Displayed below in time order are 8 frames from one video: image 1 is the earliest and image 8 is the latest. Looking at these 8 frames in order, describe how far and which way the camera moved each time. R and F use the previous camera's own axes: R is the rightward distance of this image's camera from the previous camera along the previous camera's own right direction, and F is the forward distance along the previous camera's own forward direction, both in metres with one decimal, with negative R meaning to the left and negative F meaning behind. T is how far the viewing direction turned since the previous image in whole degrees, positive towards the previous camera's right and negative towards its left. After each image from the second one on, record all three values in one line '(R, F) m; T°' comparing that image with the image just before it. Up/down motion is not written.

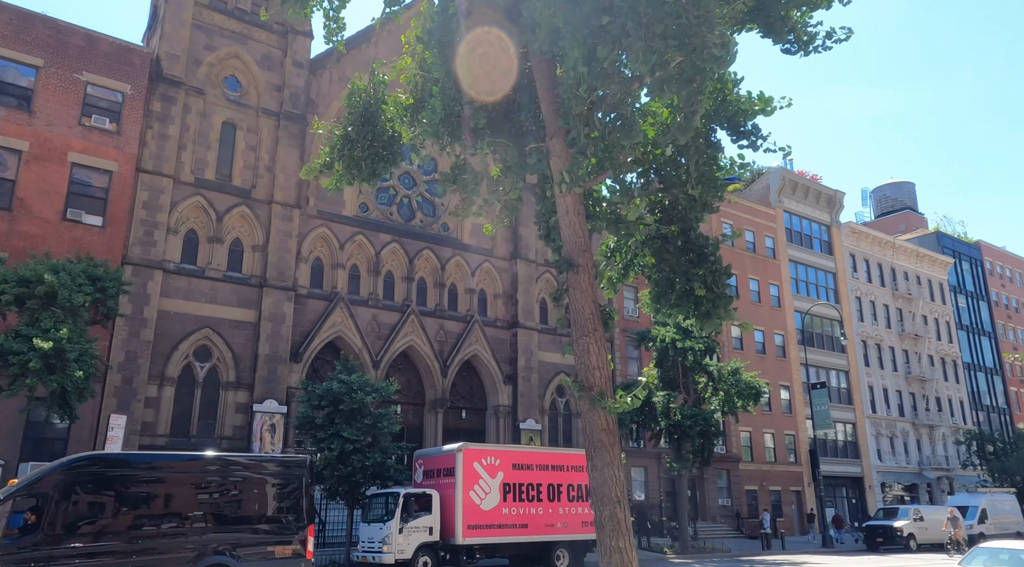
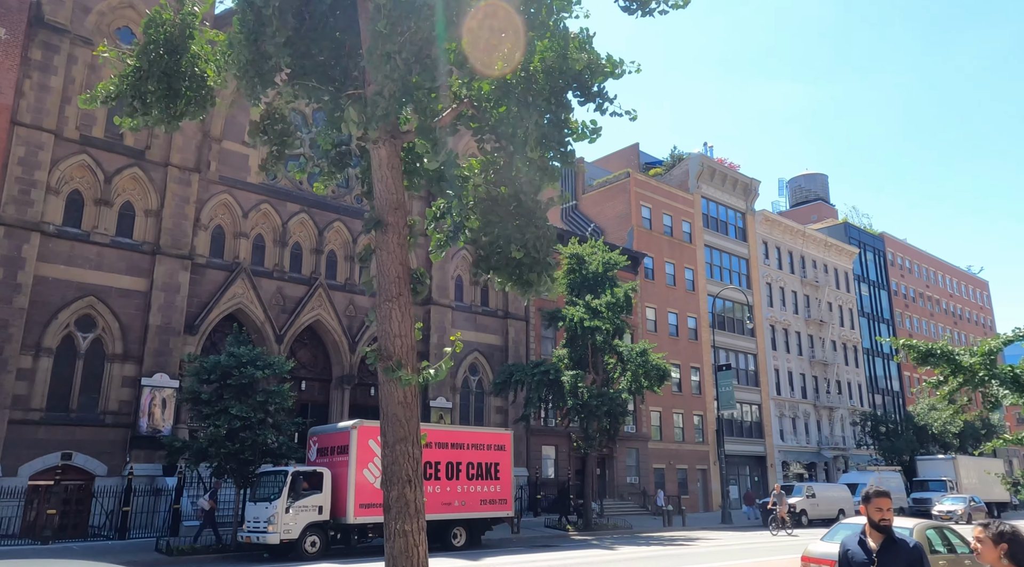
(+0.6, +0.3) m; +5°
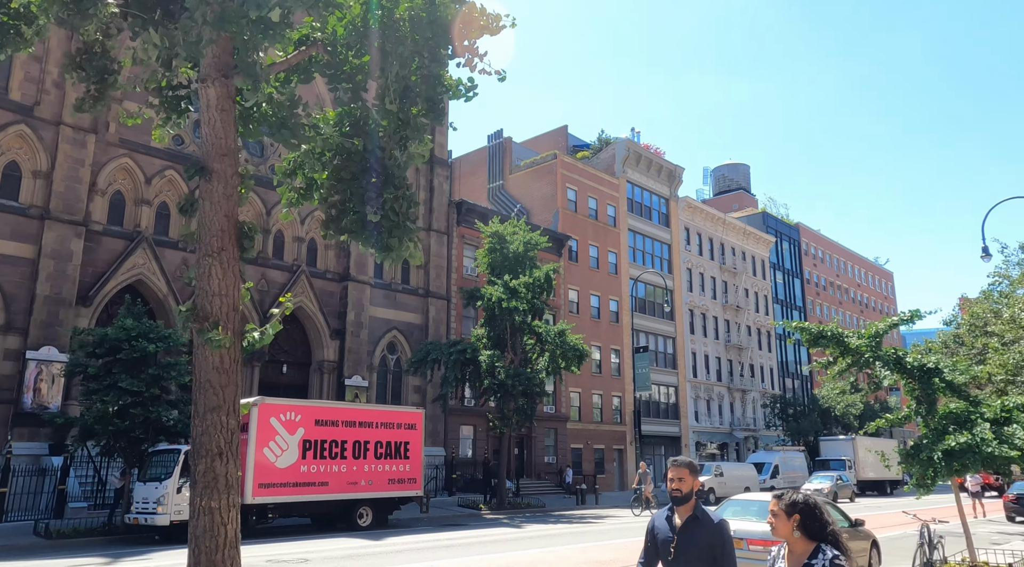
(+0.4, +0.3) m; +5°
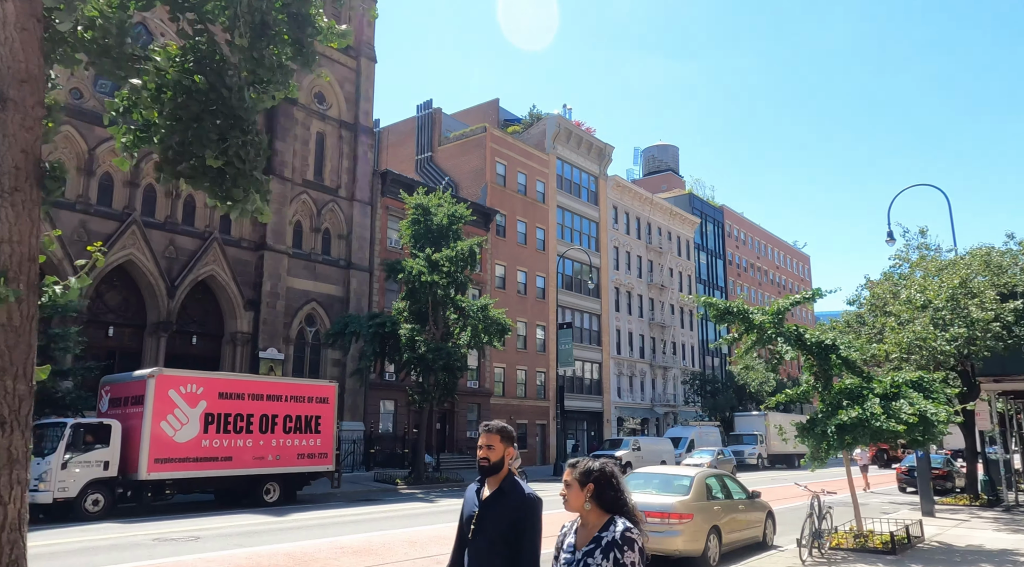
(+0.3, +0.3) m; +5°
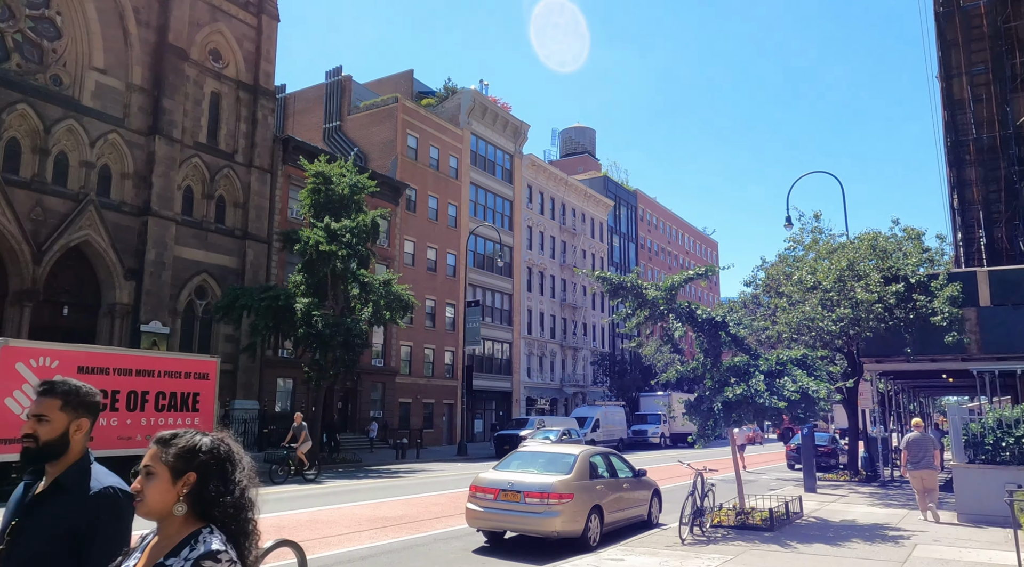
(+0.6, +0.6) m; +6°
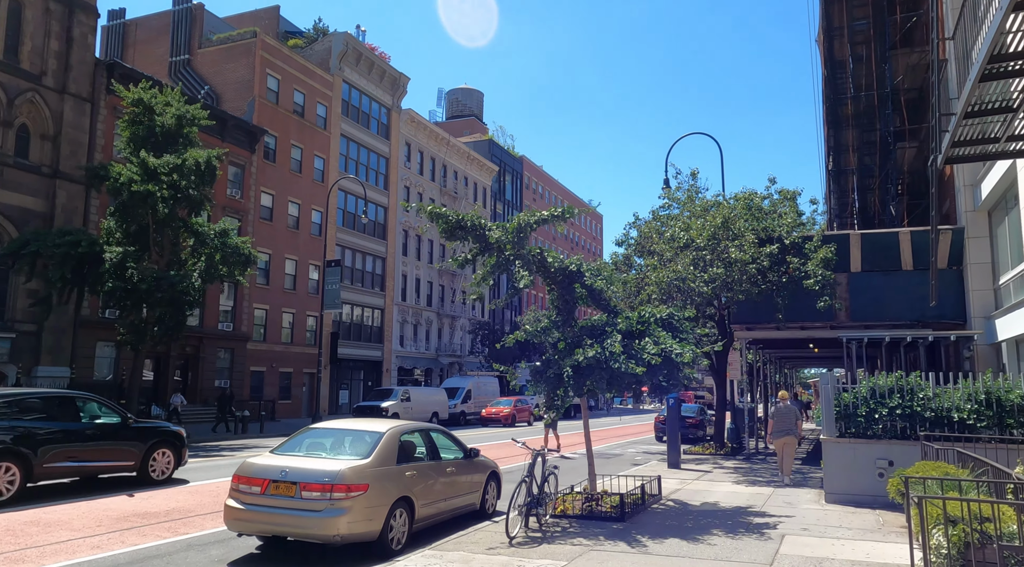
(+1.1, +2.4) m; +8°
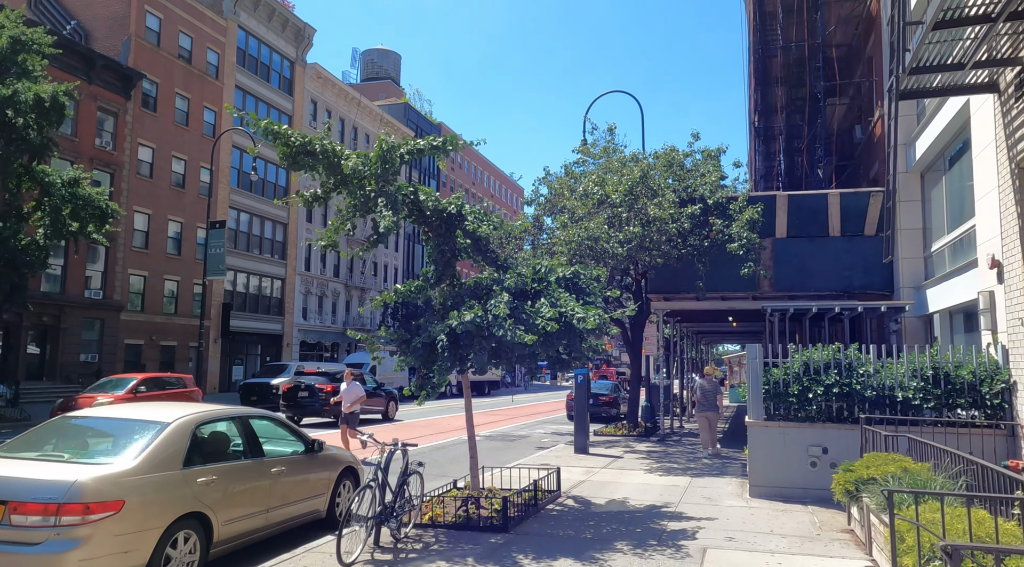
(+0.7, +2.3) m; +6°
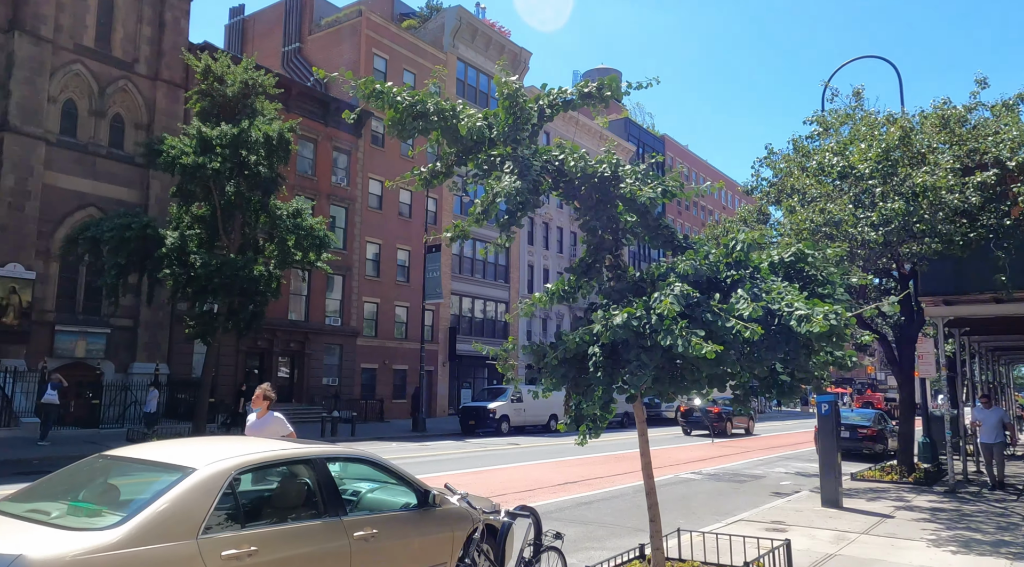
(+0.5, +2.7) m; -18°
